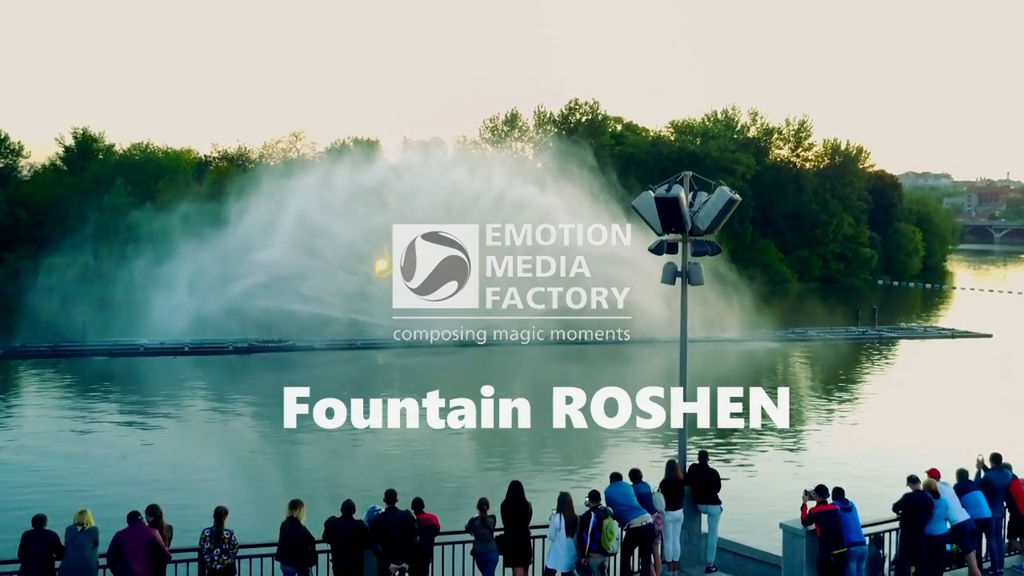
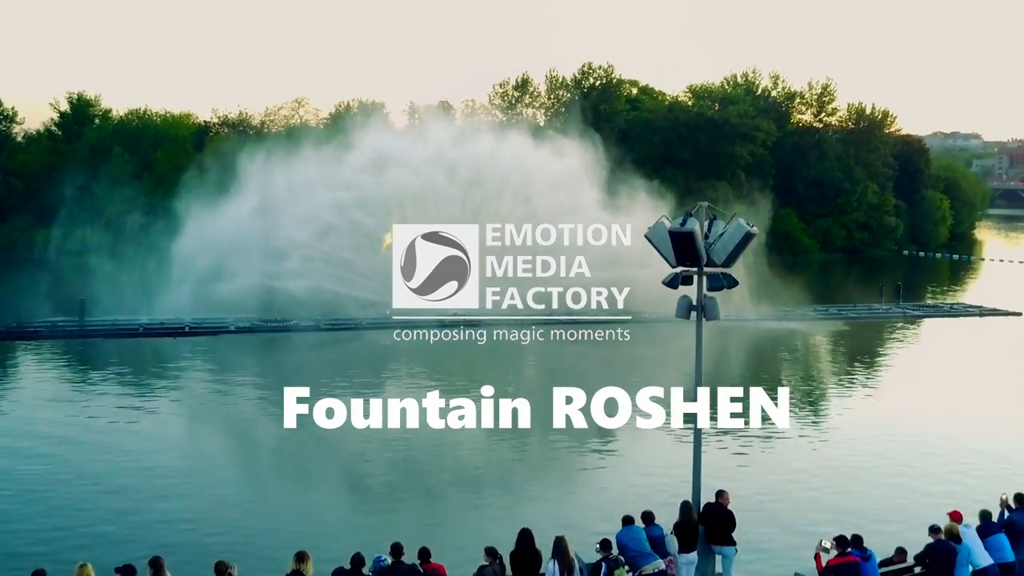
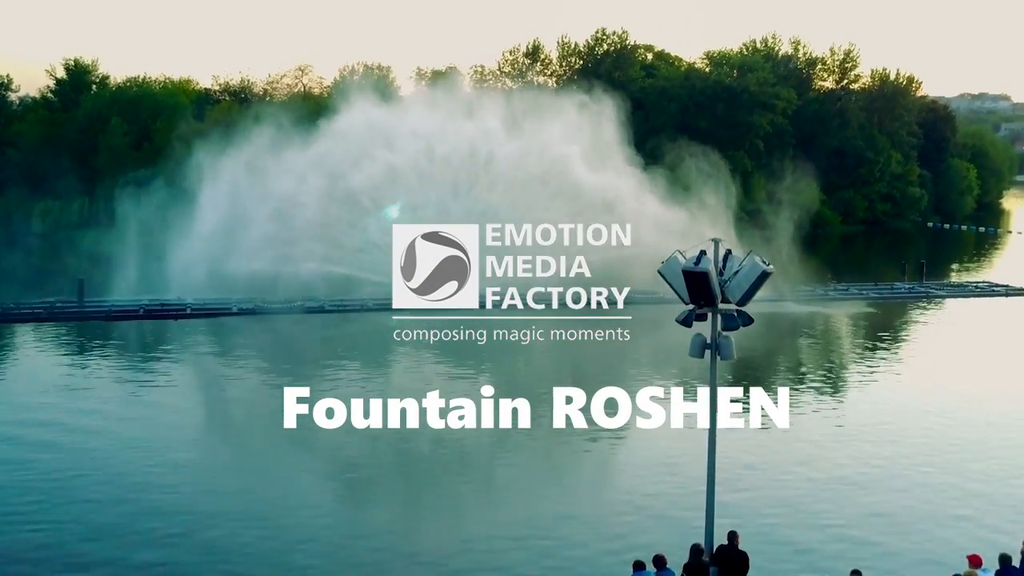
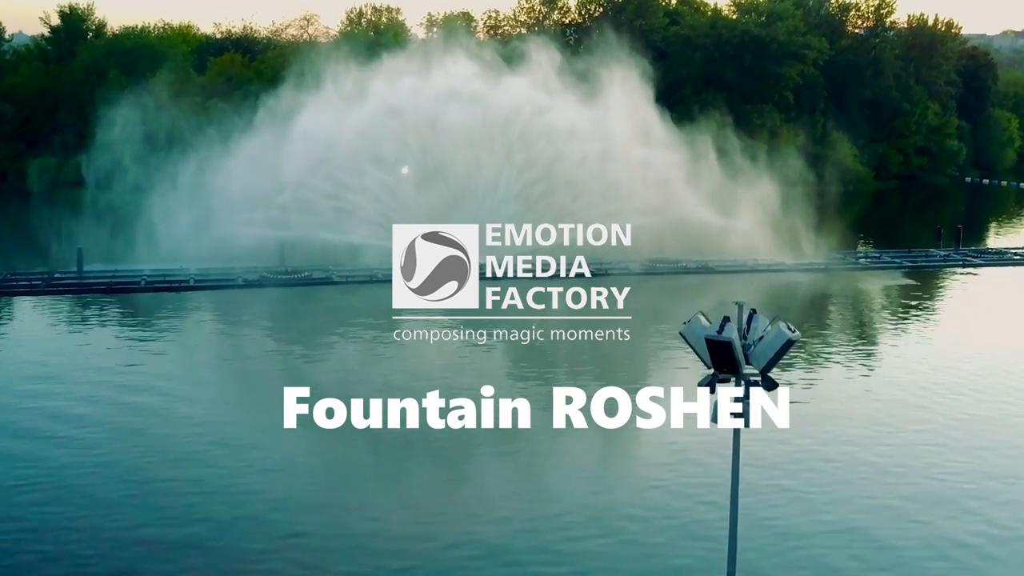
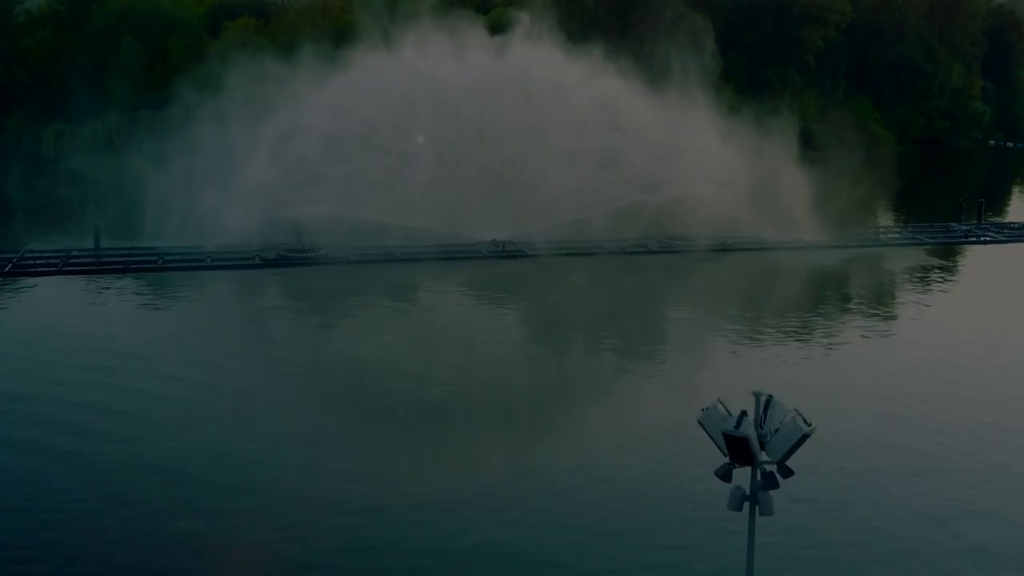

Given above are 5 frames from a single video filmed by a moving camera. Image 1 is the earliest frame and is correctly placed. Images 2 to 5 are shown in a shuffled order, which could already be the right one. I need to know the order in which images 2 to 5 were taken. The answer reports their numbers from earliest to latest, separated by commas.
2, 3, 4, 5
